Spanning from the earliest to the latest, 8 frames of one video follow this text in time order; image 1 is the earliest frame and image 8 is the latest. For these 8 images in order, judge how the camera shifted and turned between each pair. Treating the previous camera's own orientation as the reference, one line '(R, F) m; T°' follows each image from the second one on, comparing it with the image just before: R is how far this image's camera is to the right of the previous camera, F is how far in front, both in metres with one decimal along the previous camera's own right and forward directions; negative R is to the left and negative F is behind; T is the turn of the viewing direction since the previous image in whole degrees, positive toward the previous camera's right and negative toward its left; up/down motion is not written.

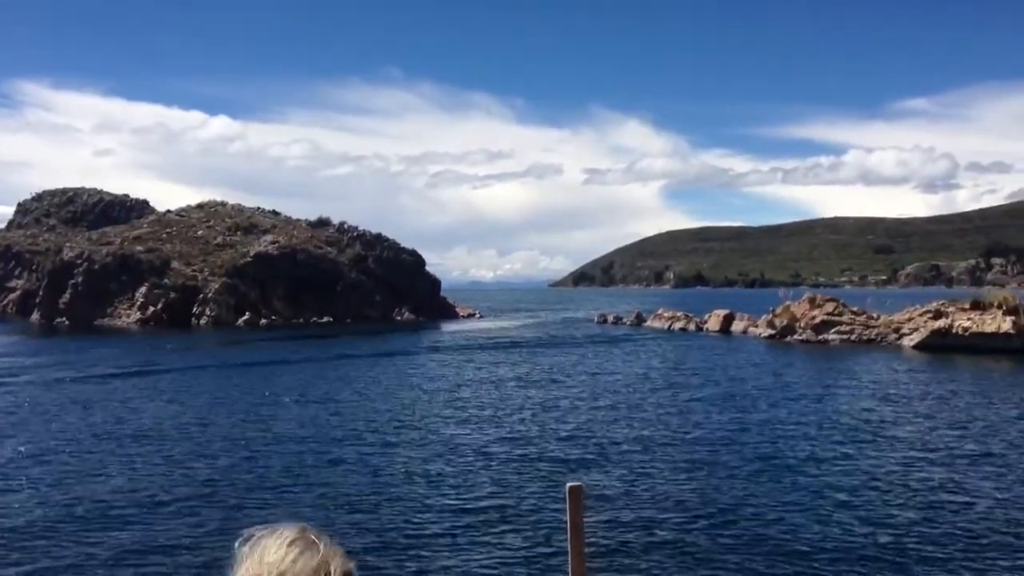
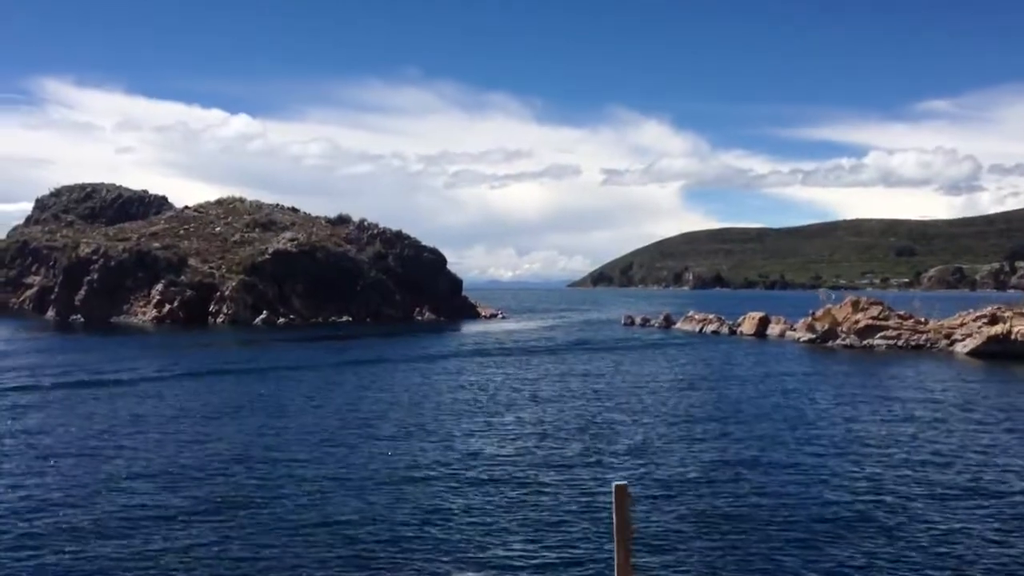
(-1.0, +4.1) m; -1°
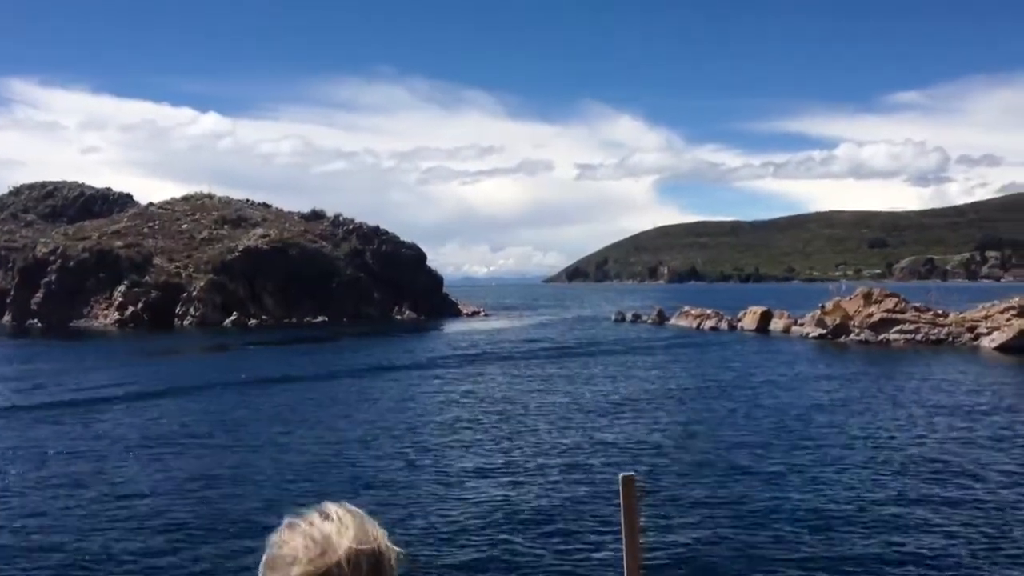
(-1.4, +6.6) m; +2°
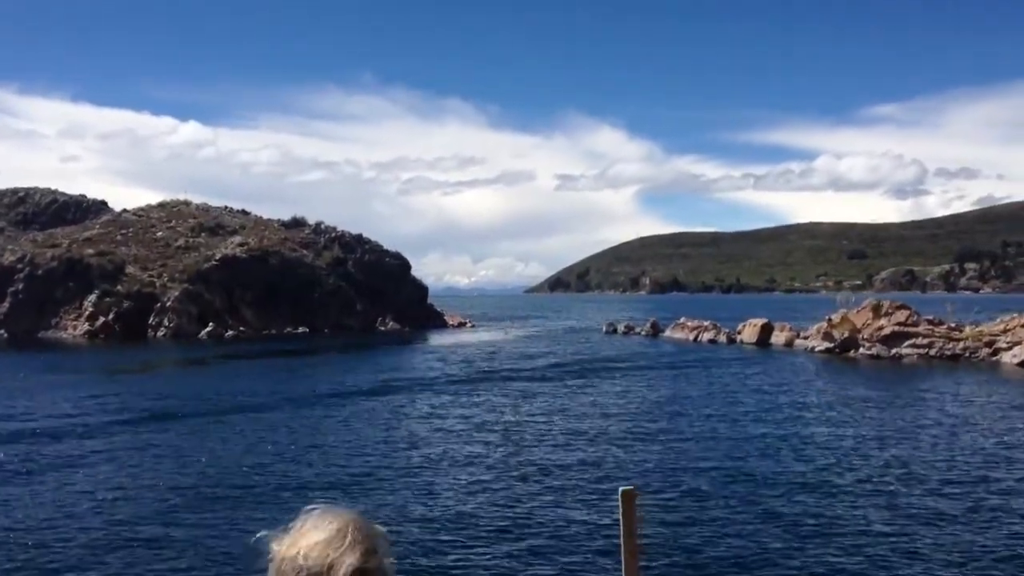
(-0.9, +4.6) m; +1°
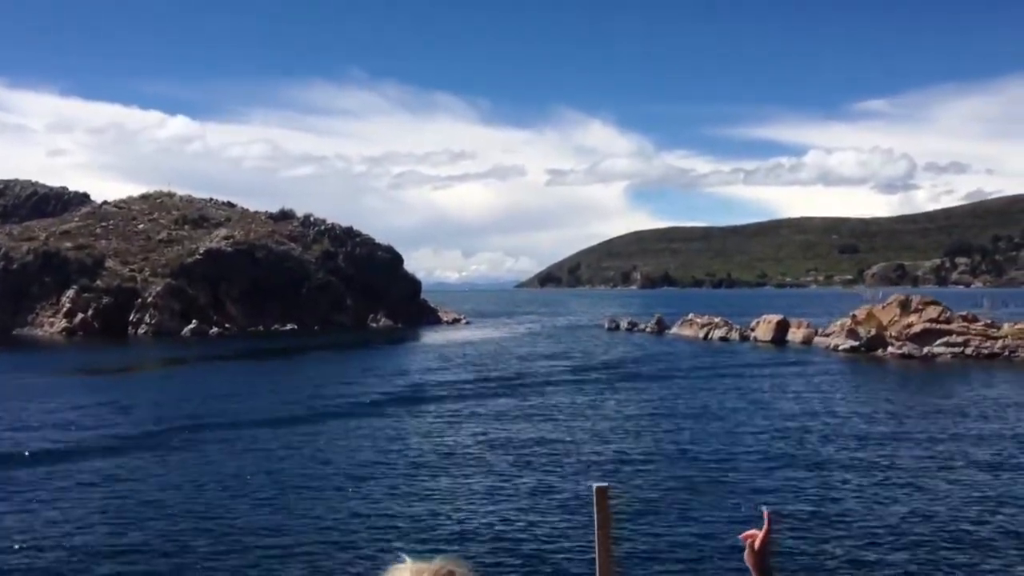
(-1.0, +5.6) m; +1°
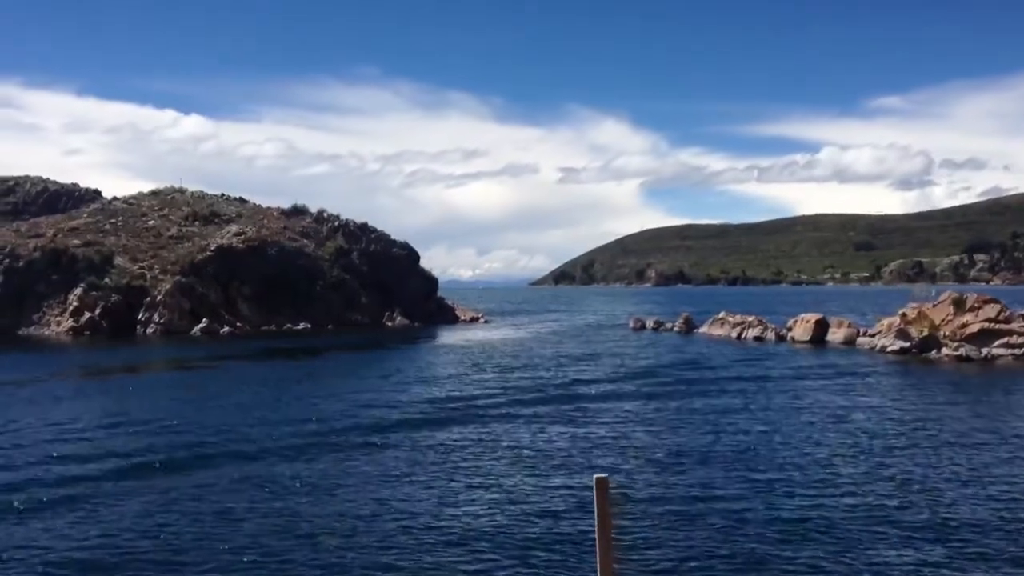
(-1.0, +4.6) m; -1°
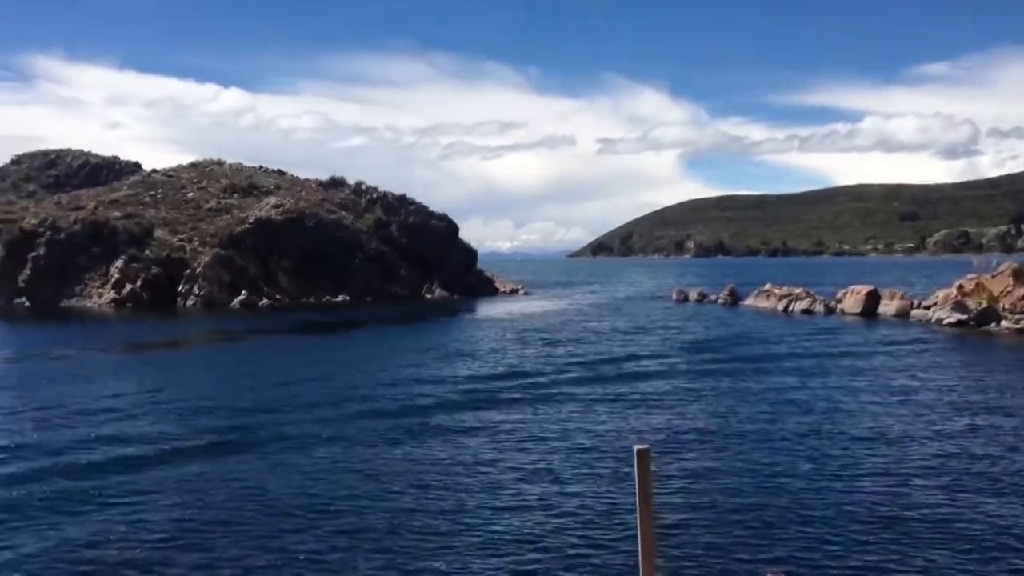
(-0.4, +1.6) m; -2°
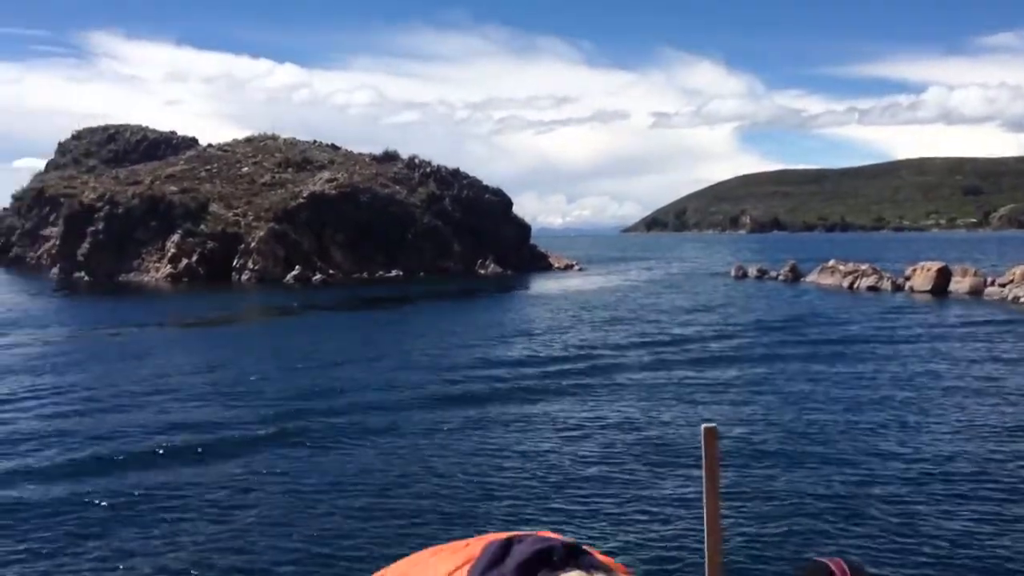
(-0.3, +1.6) m; -3°
